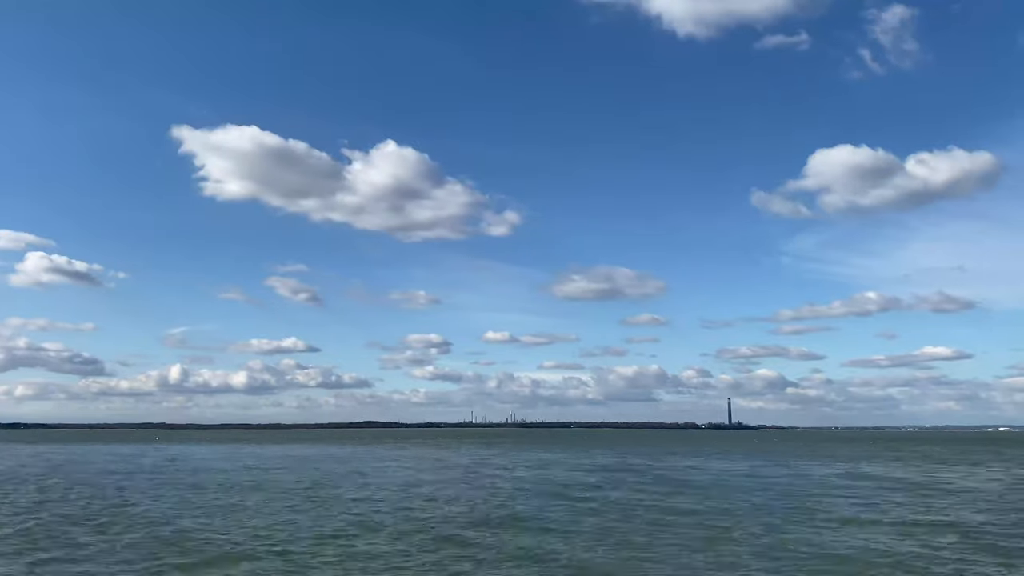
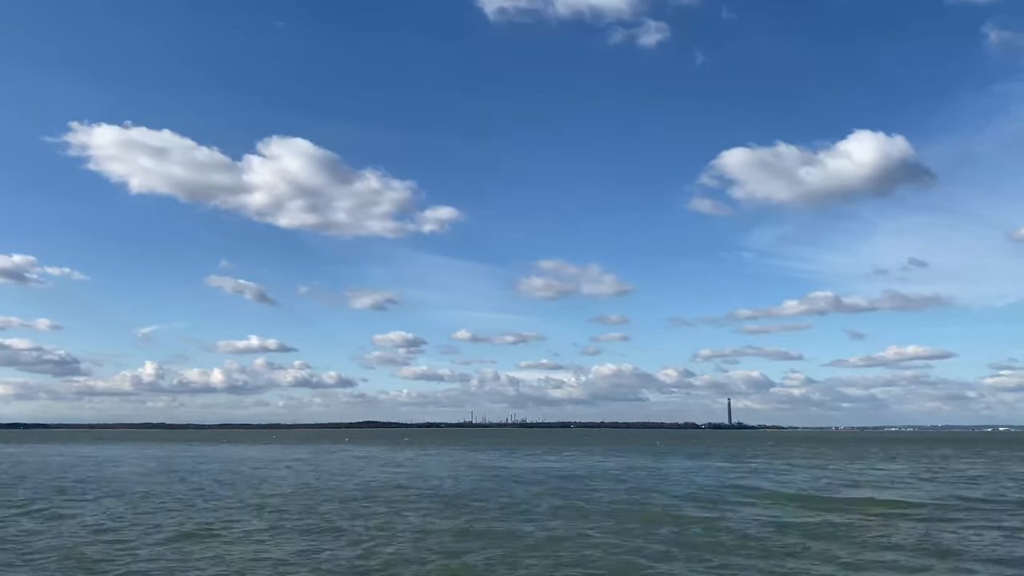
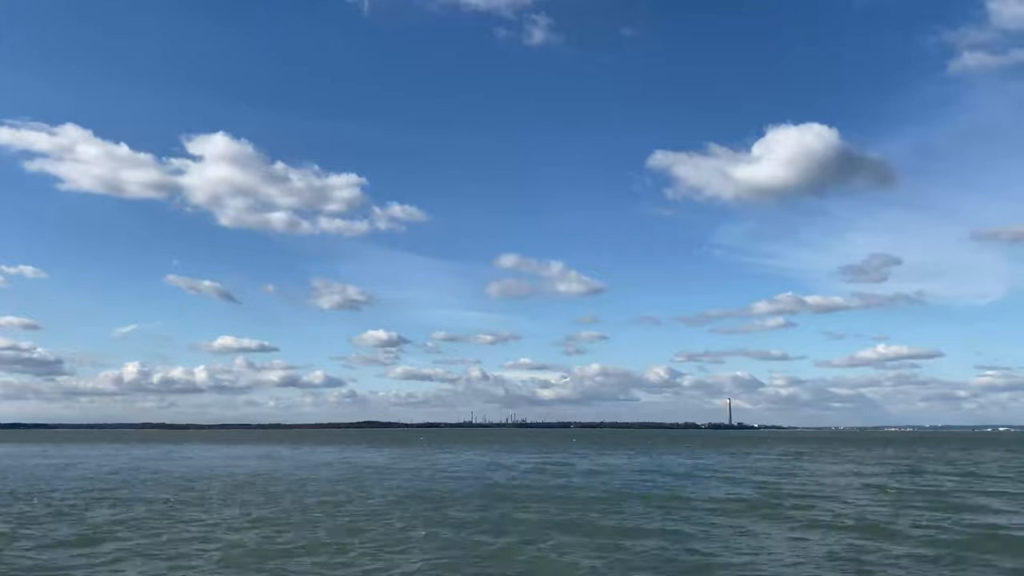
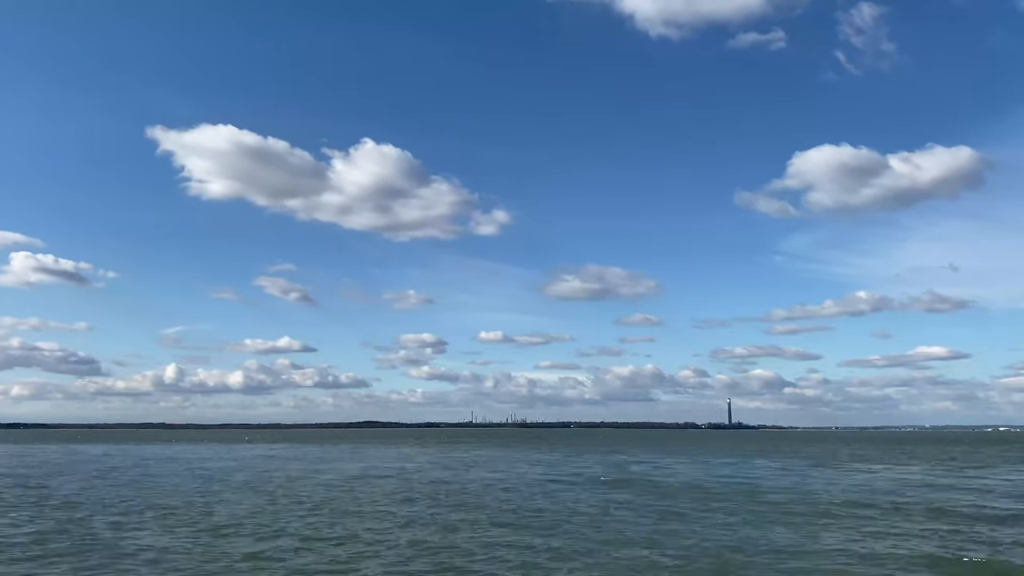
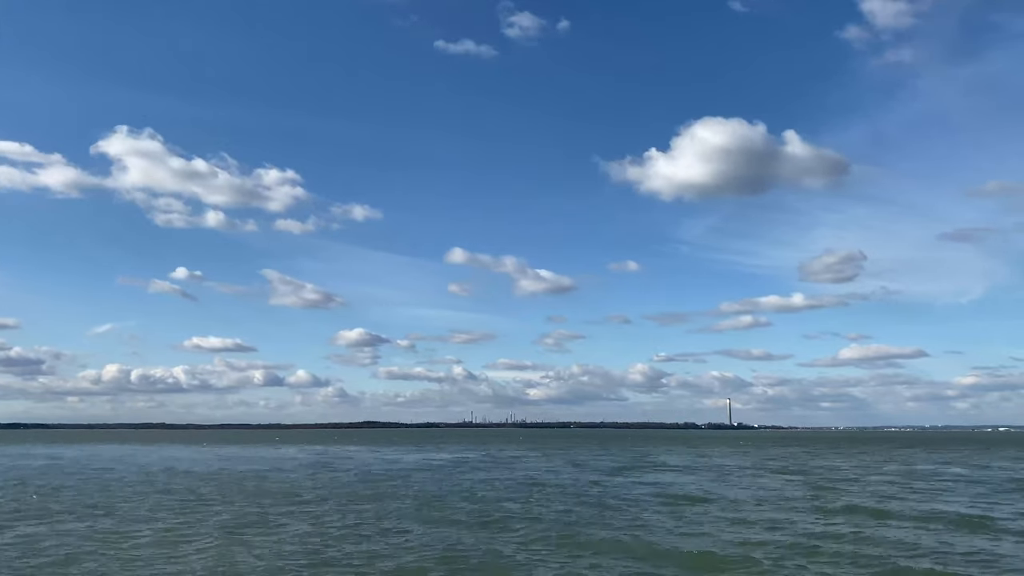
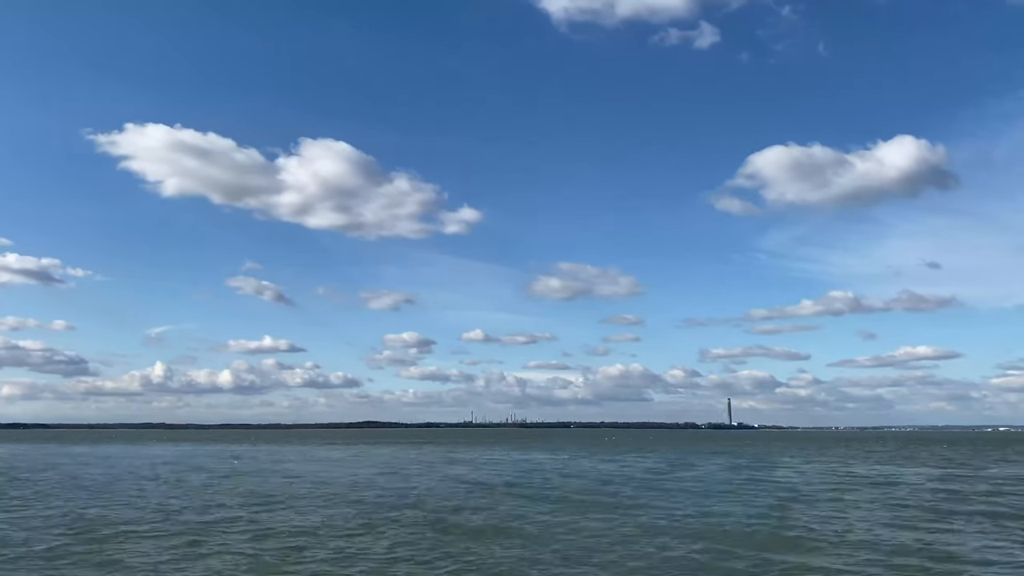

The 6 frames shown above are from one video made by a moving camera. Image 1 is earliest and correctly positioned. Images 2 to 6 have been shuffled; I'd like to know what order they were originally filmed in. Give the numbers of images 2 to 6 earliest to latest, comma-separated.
4, 6, 2, 3, 5
